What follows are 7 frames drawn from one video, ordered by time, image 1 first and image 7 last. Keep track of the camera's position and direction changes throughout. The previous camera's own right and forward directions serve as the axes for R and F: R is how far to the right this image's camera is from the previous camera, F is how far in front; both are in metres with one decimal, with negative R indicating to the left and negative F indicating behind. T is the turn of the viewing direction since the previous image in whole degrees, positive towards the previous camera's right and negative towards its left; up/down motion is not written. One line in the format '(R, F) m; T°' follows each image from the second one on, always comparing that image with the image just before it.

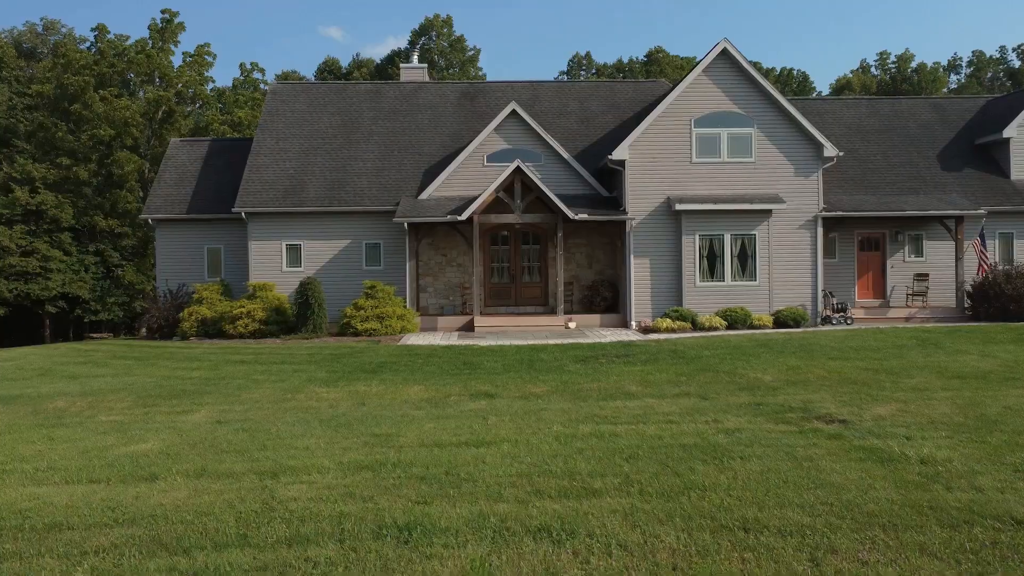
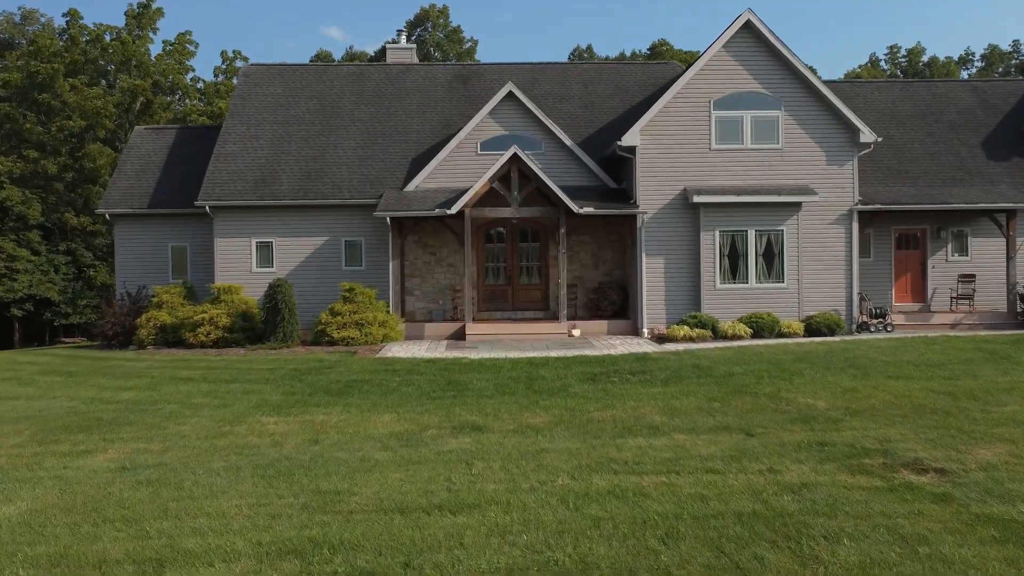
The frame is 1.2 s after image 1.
(+0.1, +2.3) m; 0°
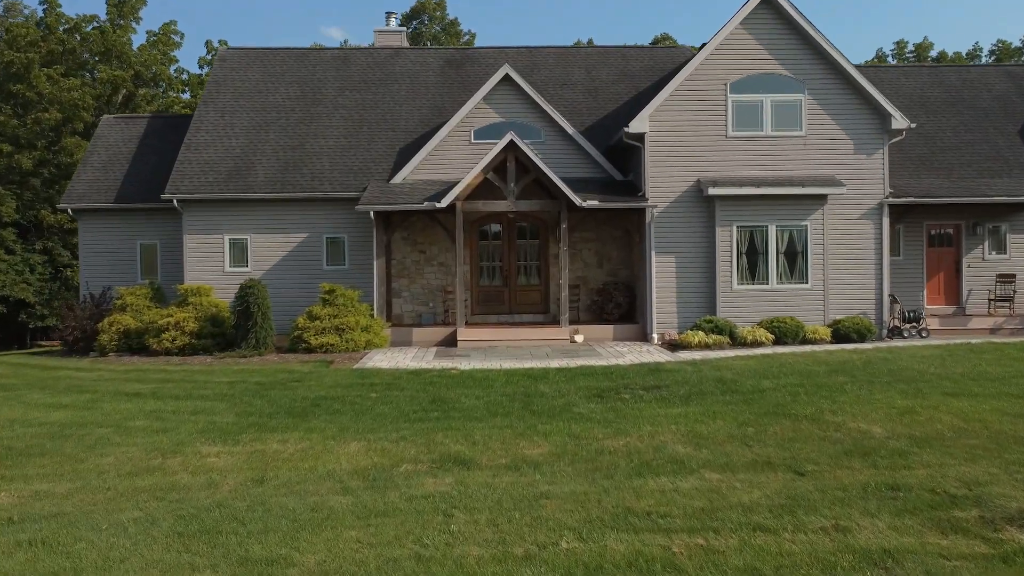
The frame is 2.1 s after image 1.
(+0.1, +1.7) m; 0°
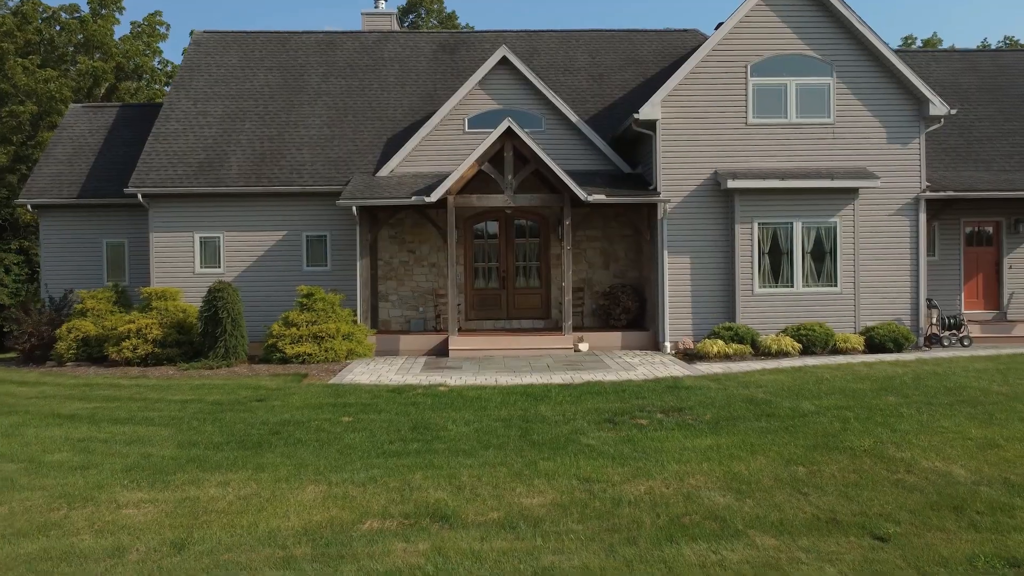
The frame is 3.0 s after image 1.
(0.0, +1.6) m; 0°
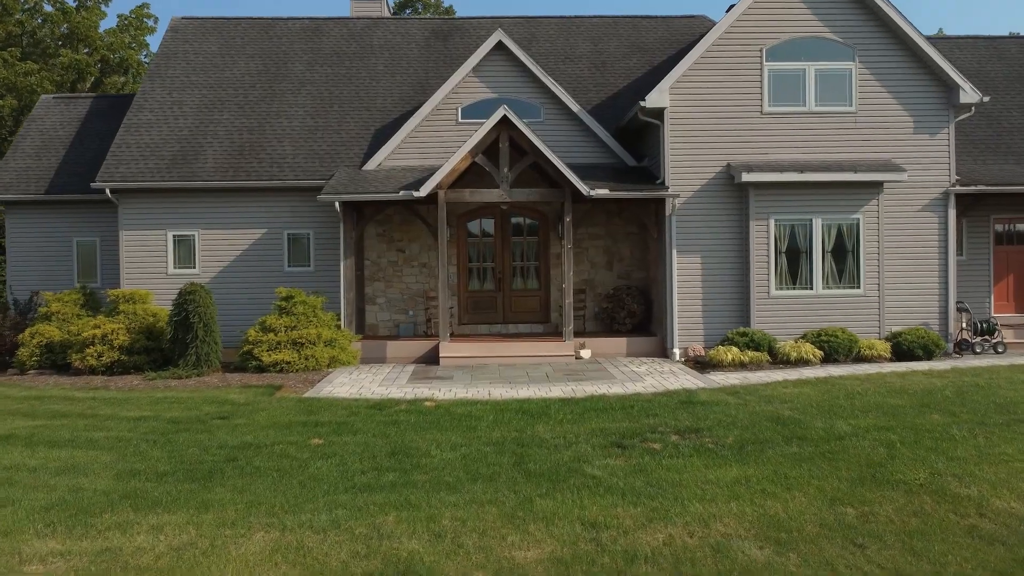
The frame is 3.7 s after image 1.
(+0.1, +1.1) m; 0°
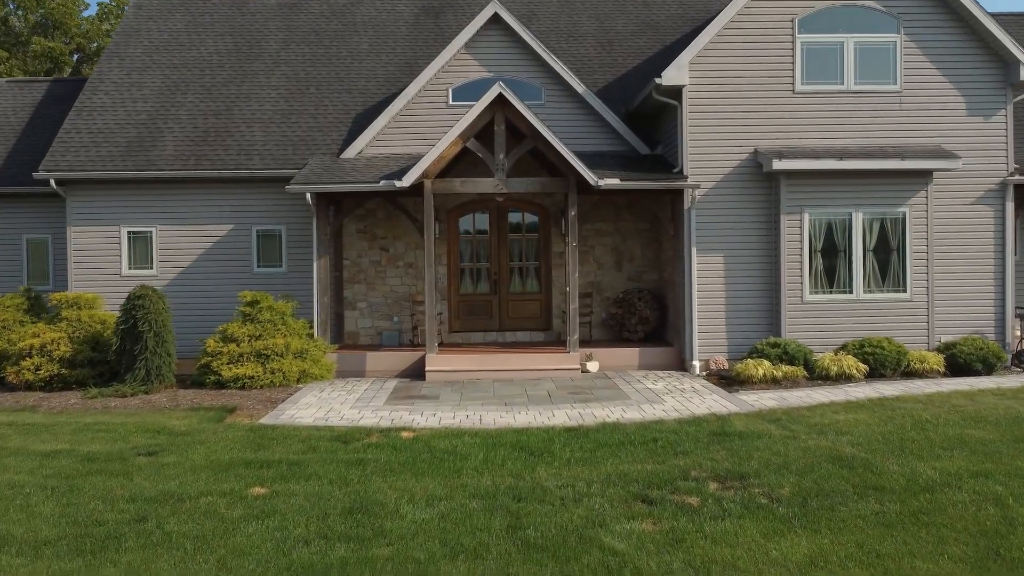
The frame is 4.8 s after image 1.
(0.0, +1.7) m; 0°
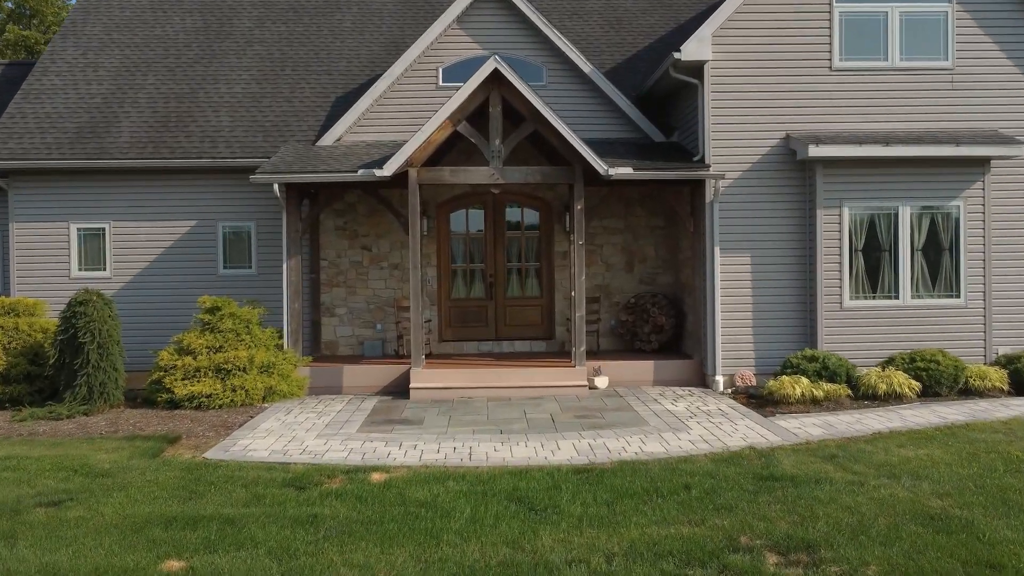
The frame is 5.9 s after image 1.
(0.0, +1.5) m; 0°
